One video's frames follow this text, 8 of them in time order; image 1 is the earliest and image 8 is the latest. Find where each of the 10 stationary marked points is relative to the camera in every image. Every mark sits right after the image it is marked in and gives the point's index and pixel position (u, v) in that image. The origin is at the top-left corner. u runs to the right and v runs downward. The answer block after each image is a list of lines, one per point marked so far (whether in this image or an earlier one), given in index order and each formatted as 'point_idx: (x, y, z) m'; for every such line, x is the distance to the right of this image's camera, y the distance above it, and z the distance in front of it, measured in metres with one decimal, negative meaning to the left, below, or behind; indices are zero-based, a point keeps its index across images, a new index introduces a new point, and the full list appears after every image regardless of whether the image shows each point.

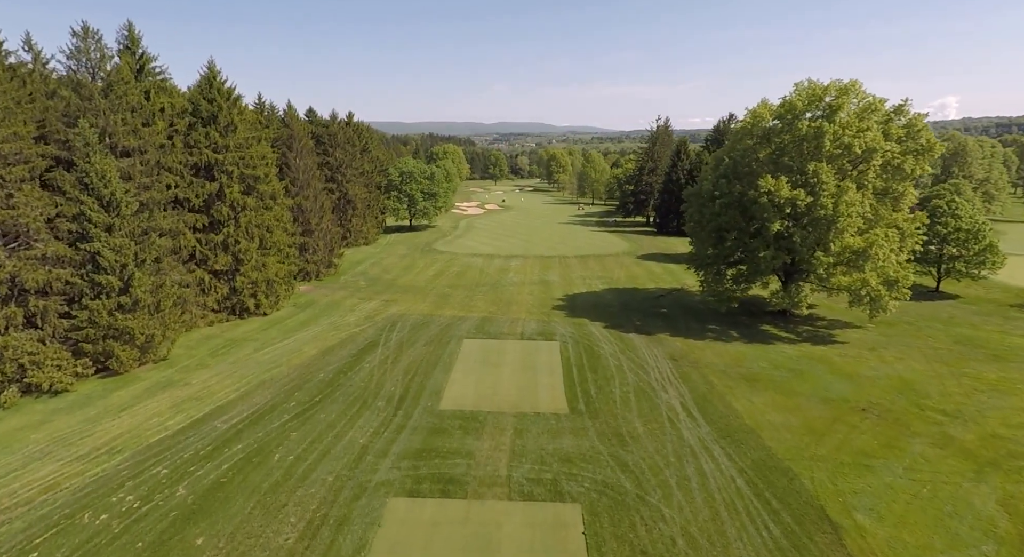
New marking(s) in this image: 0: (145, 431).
0: (-10.7, -4.4, +15.9) m
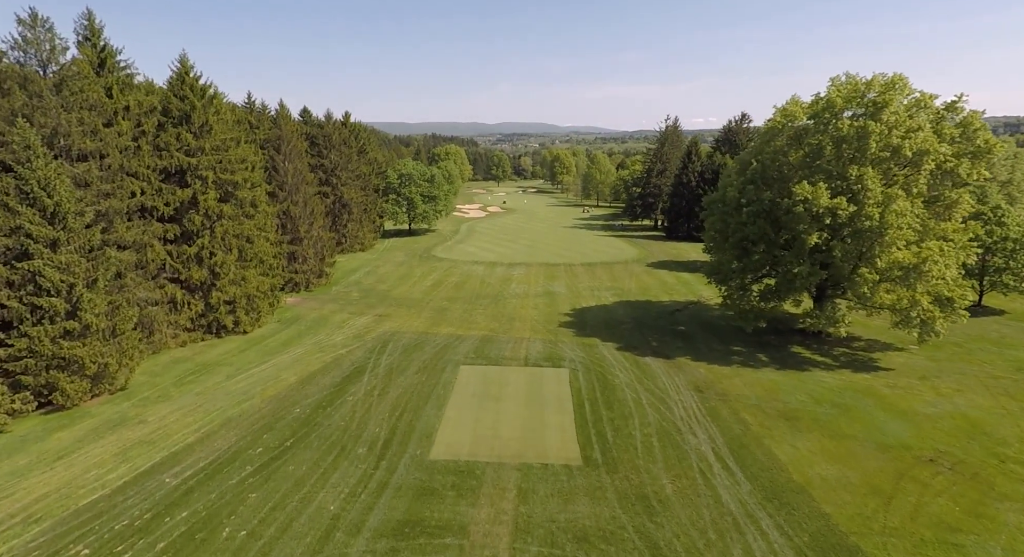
0: (-10.6, -5.2, +13.4) m
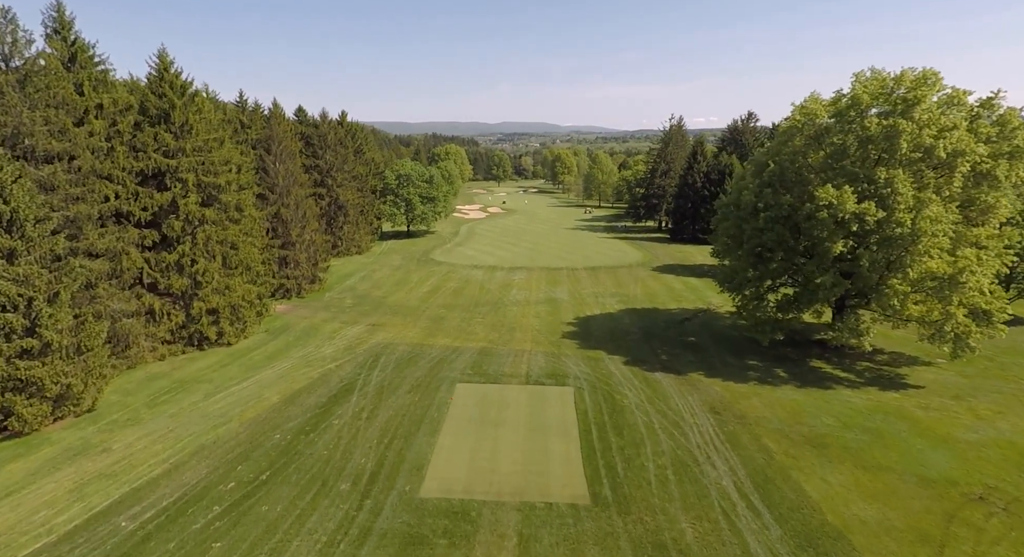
0: (-10.6, -5.6, +11.8) m
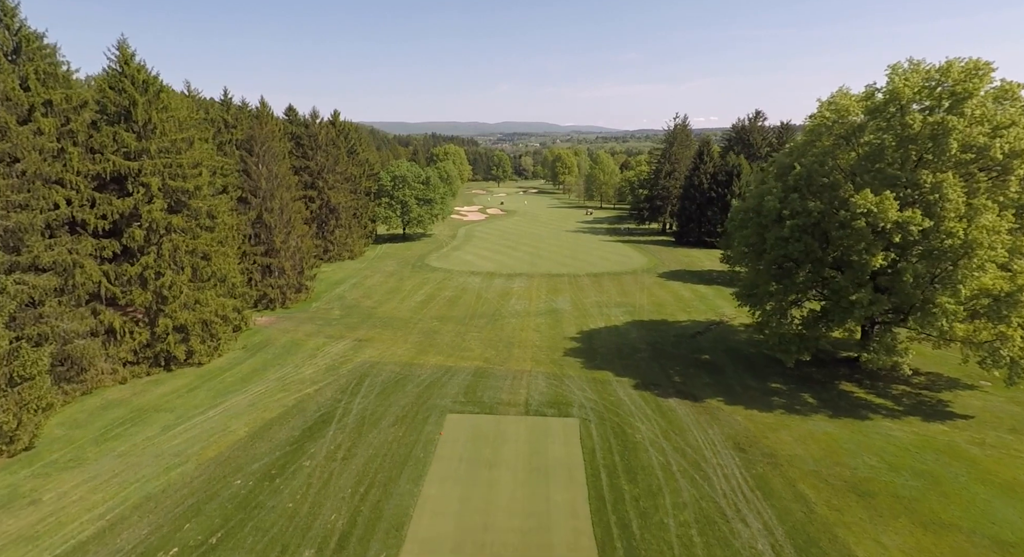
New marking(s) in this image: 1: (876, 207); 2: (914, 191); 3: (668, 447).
0: (-10.7, -6.1, +9.7) m
1: (+11.2, +2.2, +16.8) m
2: (+12.7, +2.8, +17.3) m
3: (+4.5, -4.9, +15.8) m
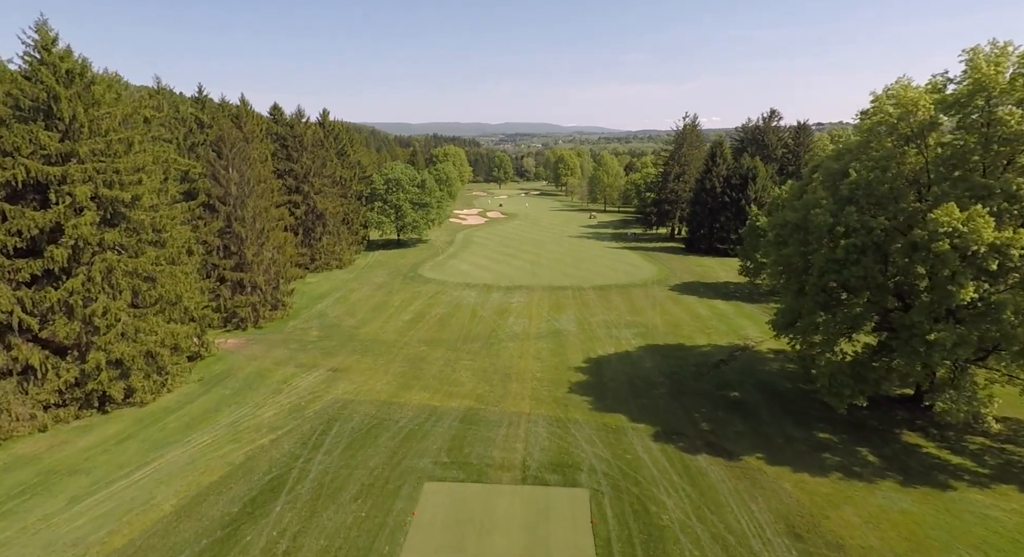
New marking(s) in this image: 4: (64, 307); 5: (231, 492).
0: (-10.9, -7.0, +6.2) m
1: (+11.0, +1.3, +13.3) m
2: (+12.6, +1.9, +13.8) m
3: (+4.4, -5.8, +12.4) m
4: (-14.8, -0.9, +17.9) m
5: (-7.3, -5.6, +14.3) m
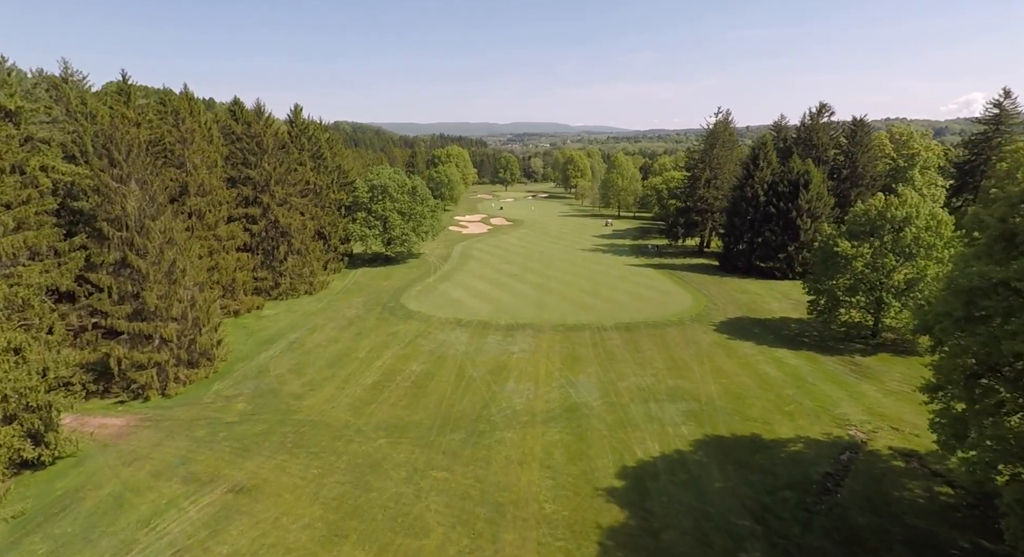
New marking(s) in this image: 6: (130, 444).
0: (-11.3, -9.1, -1.9) m
1: (+10.8, -0.8, +4.9) m
2: (+12.3, -0.2, +5.3) m
3: (+4.1, -7.9, +4.0) m
4: (-15.0, -3.0, +9.8) m
5: (-7.6, -7.7, +6.1) m
6: (-12.9, -5.6, +18.5) m
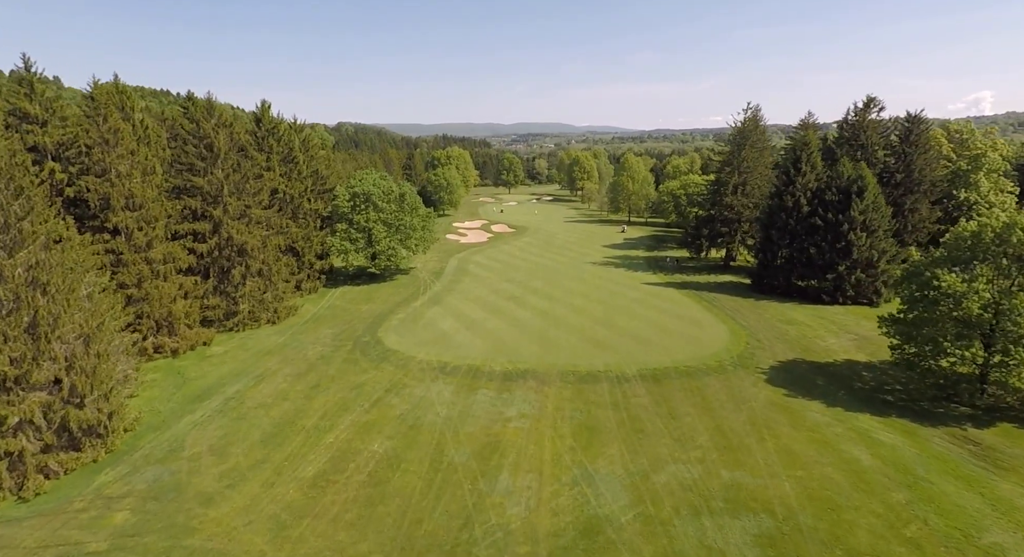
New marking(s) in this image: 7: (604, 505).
0: (-11.7, -10.7, -8.3) m
1: (+10.4, -2.4, -1.7) m
2: (+12.0, -1.8, -1.2) m
3: (+3.7, -9.4, -2.5) m
4: (-15.3, -4.6, +3.5) m
5: (-7.9, -9.3, -0.3) m
6: (-13.1, -7.3, +12.2) m
7: (+2.6, -6.2, +15.5) m
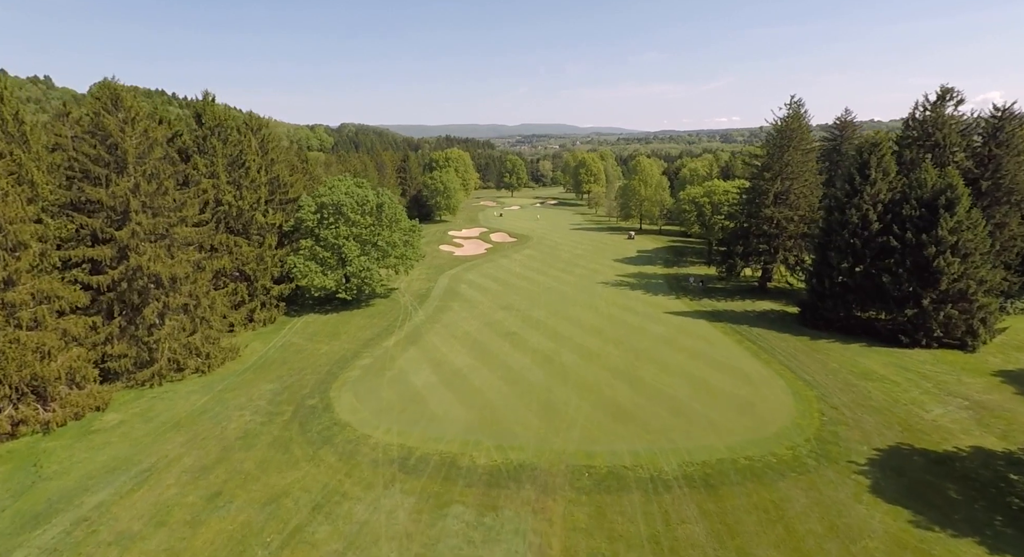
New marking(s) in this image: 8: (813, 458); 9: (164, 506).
0: (-12.3, -12.5, -15.9) m
1: (+9.9, -4.2, -9.4) m
2: (+11.4, -3.6, -9.0) m
3: (+3.2, -11.3, -10.2) m
4: (-15.8, -6.5, -4.0) m
5: (-8.5, -11.1, -7.9) m
6: (-13.6, -9.1, +4.6) m
7: (+2.1, -8.0, +7.8) m
8: (+10.2, -5.9, +18.3) m
9: (-10.3, -6.8, +16.3) m
